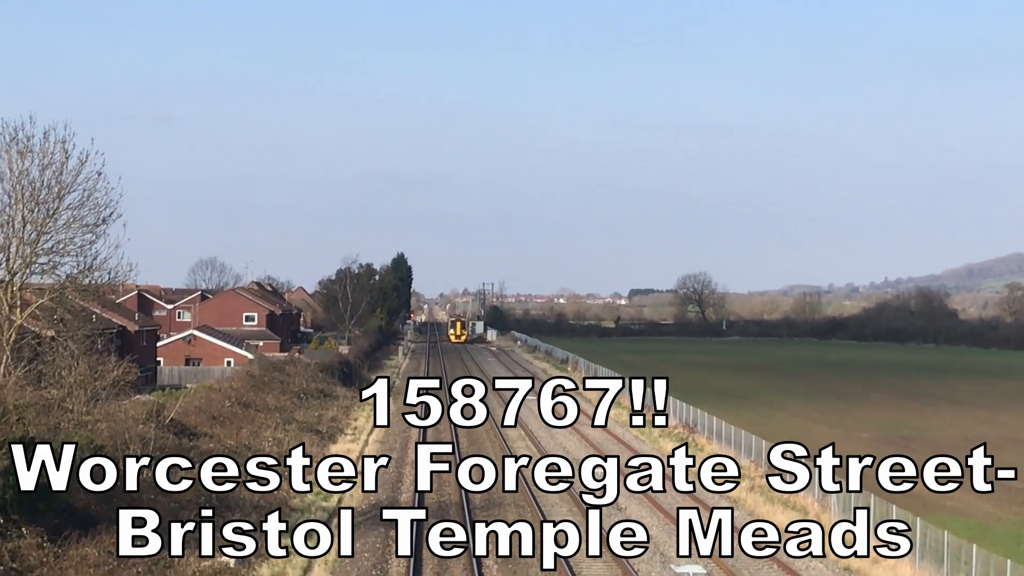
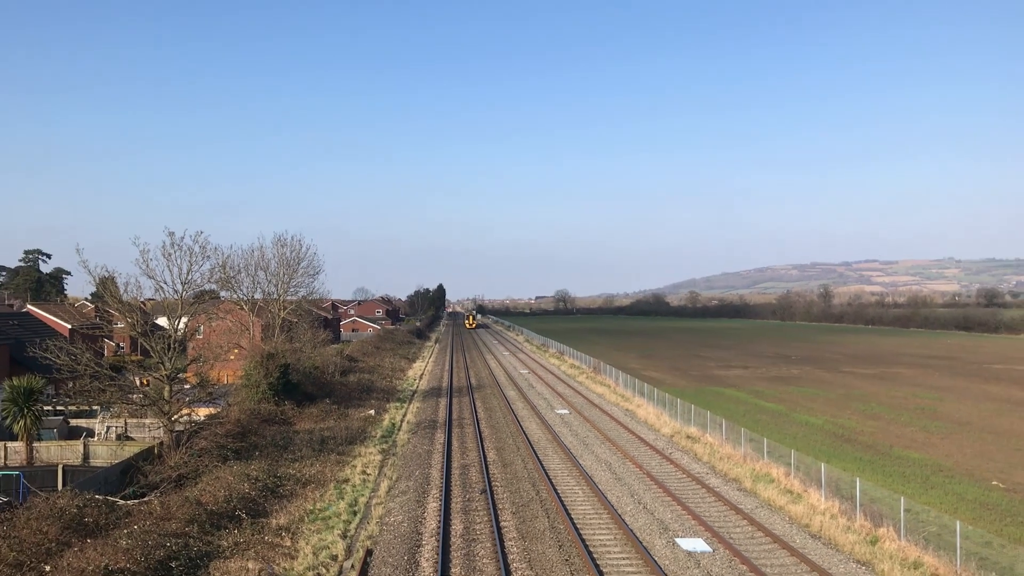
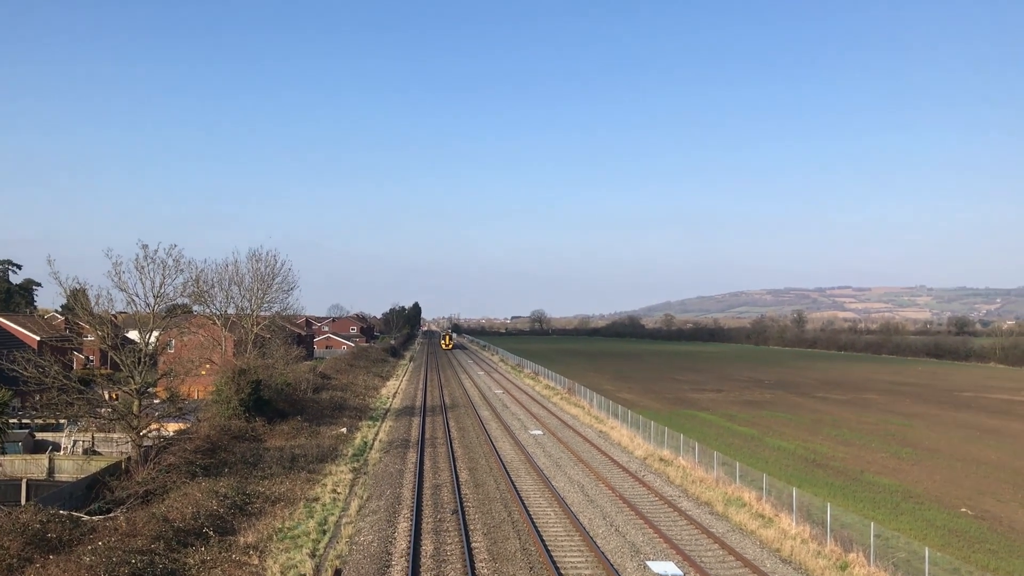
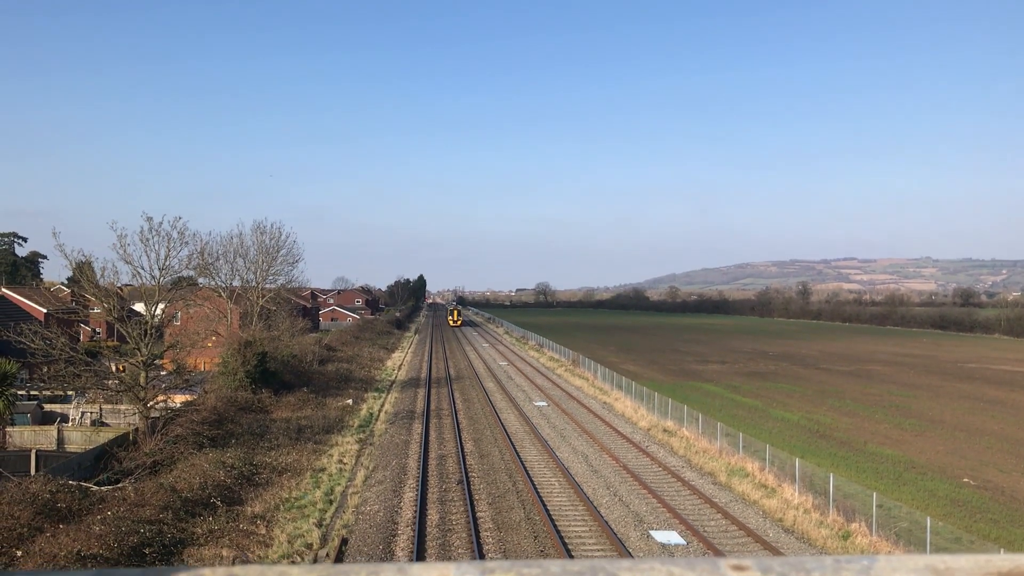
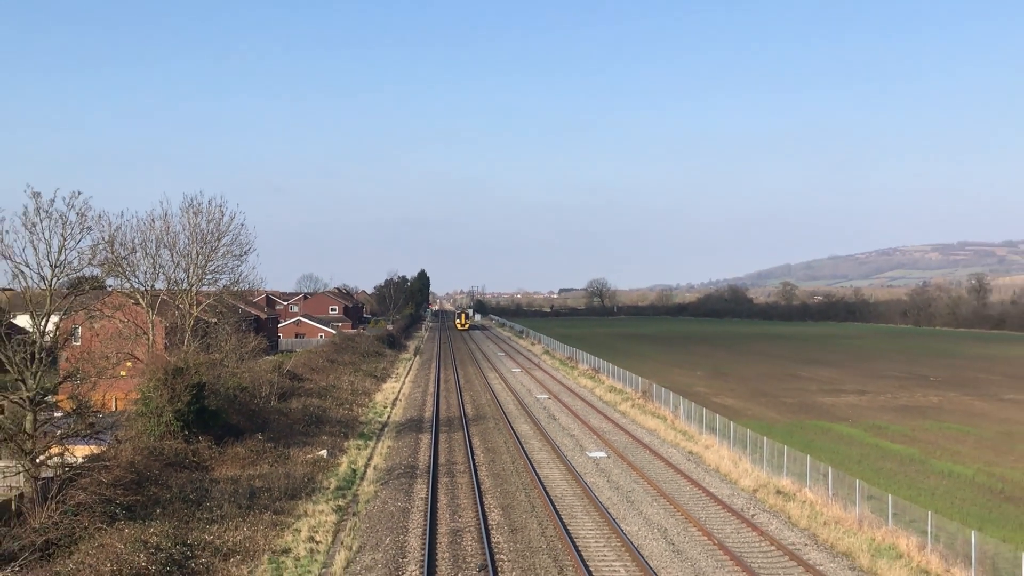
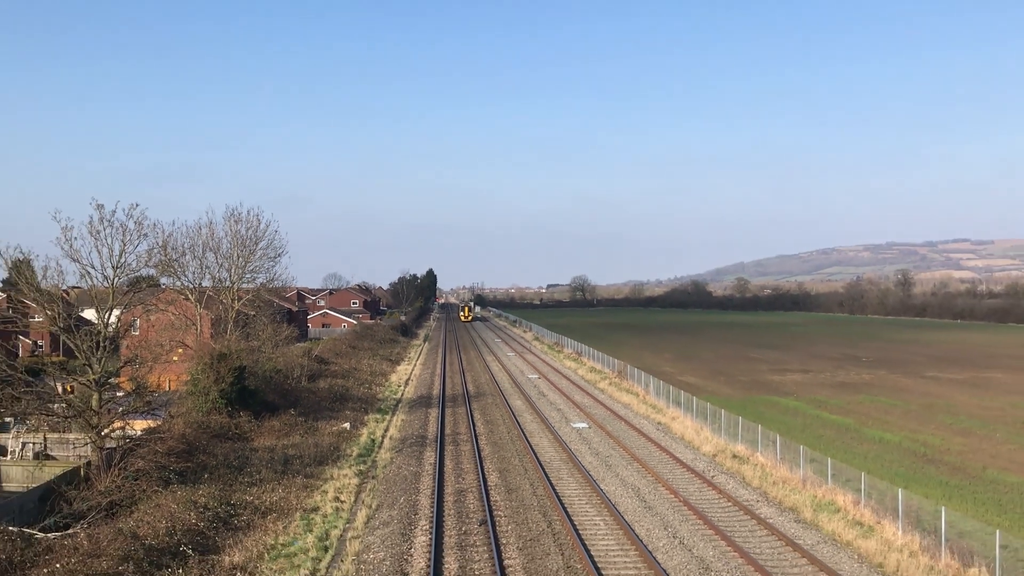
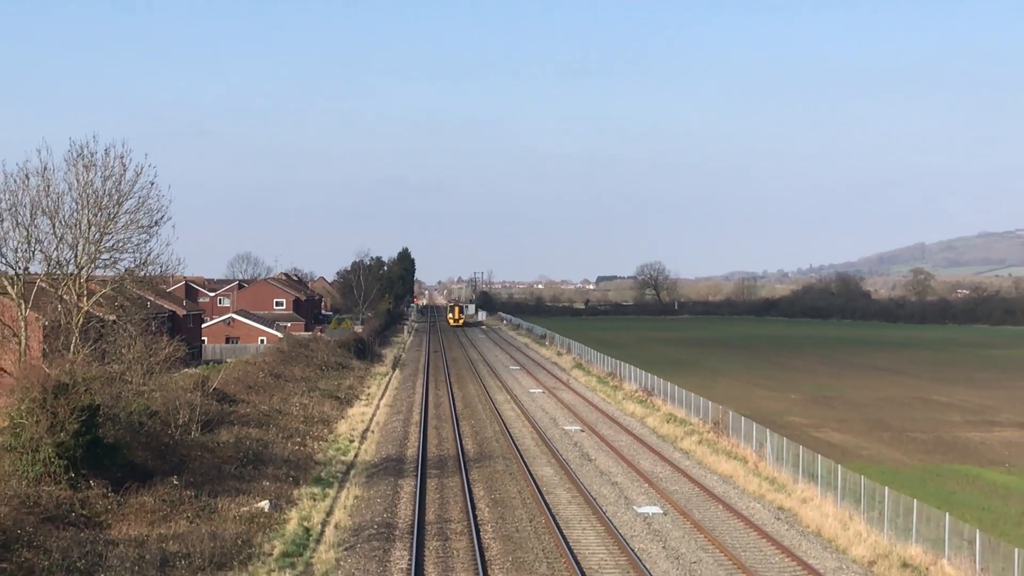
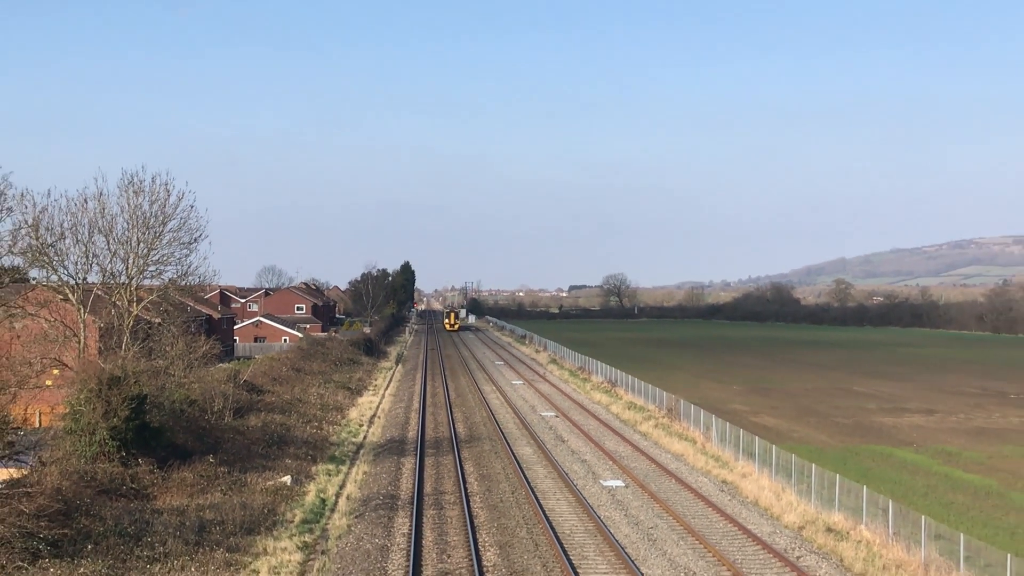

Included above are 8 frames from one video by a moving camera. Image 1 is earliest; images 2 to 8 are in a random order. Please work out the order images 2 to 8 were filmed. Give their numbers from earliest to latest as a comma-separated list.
7, 8, 5, 6, 2, 3, 4
